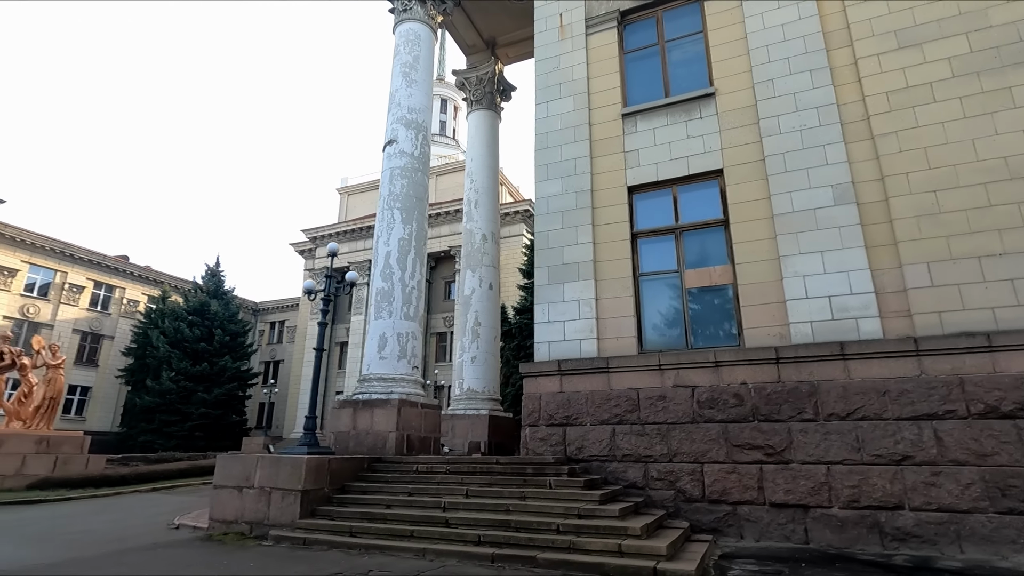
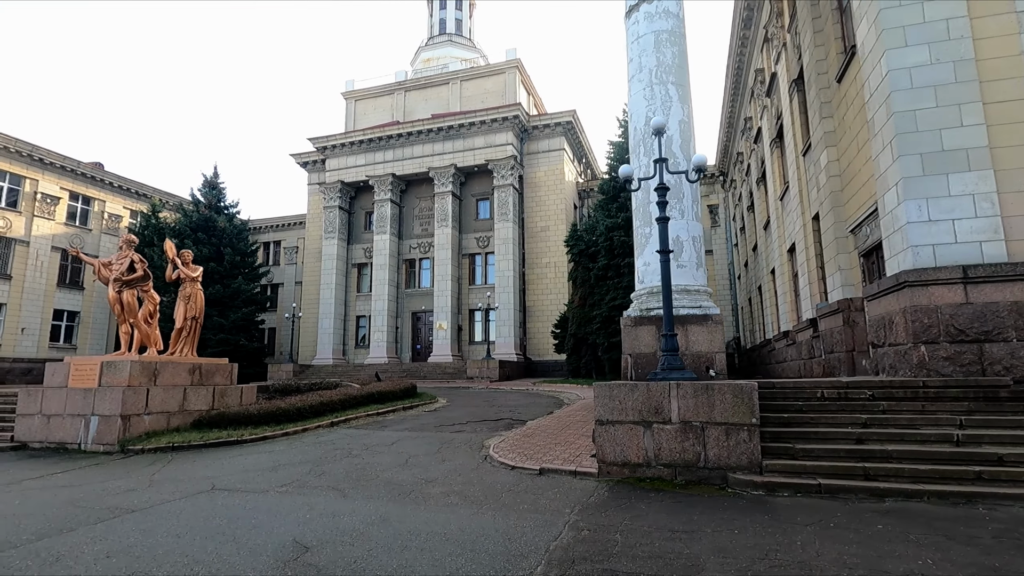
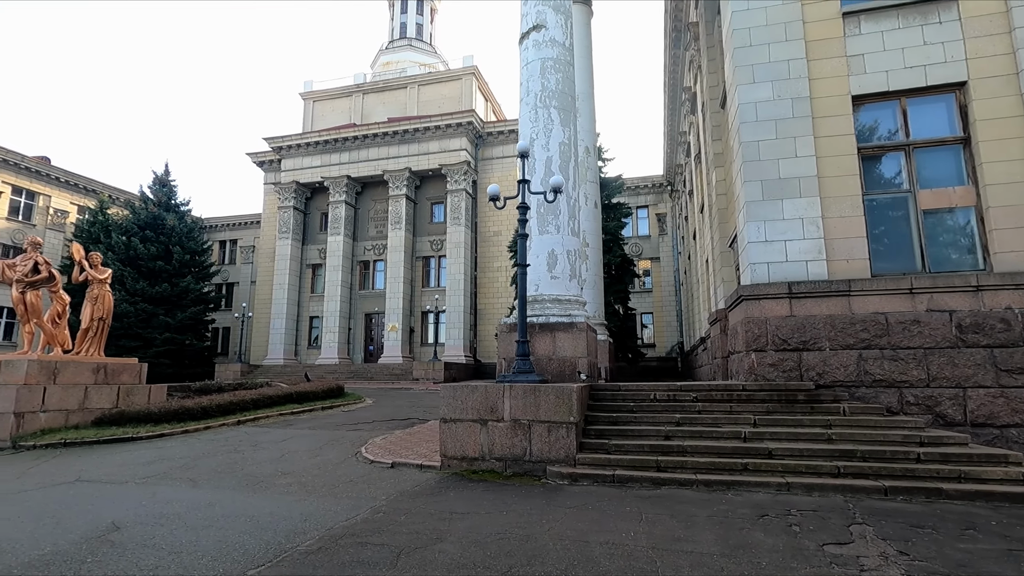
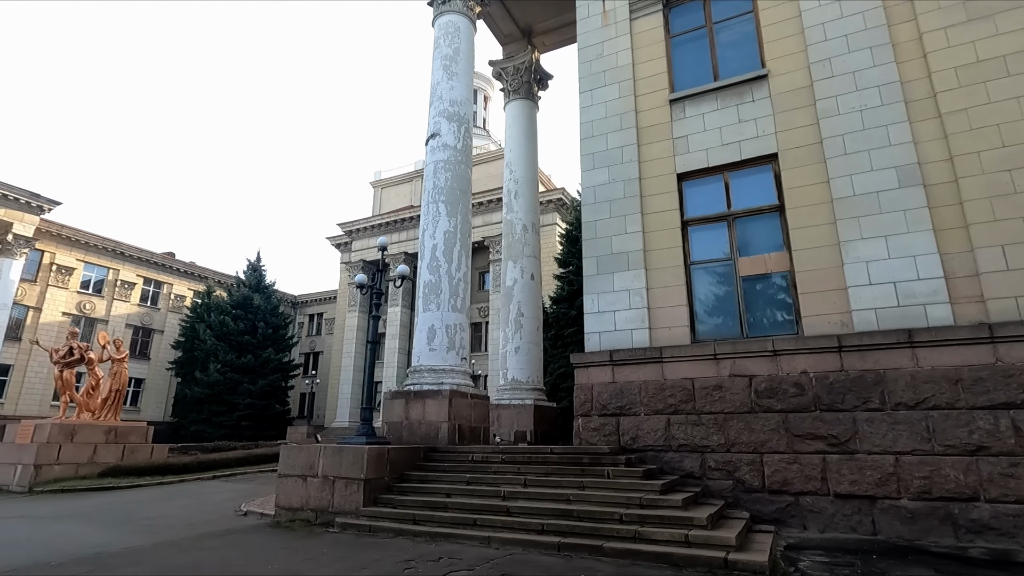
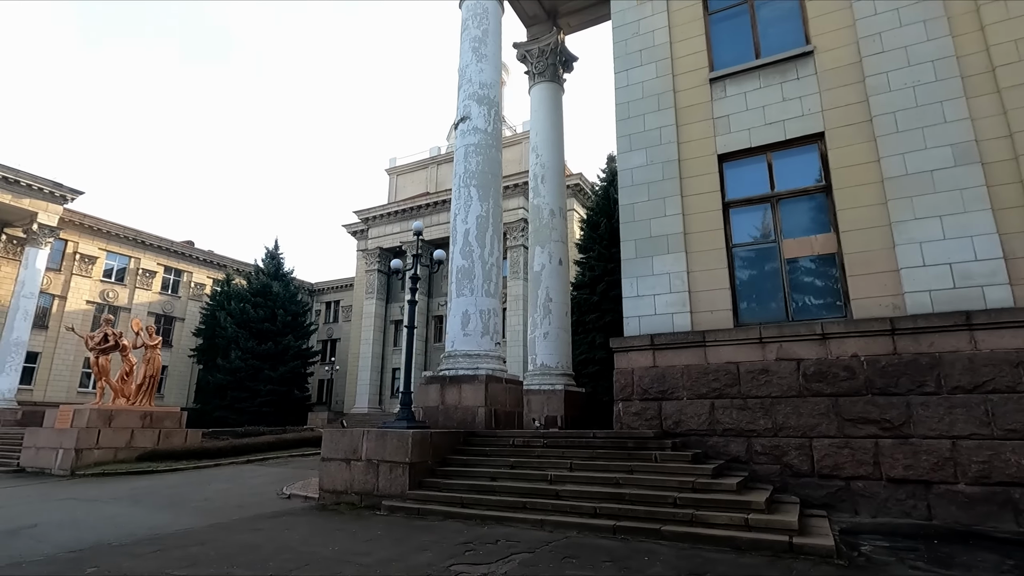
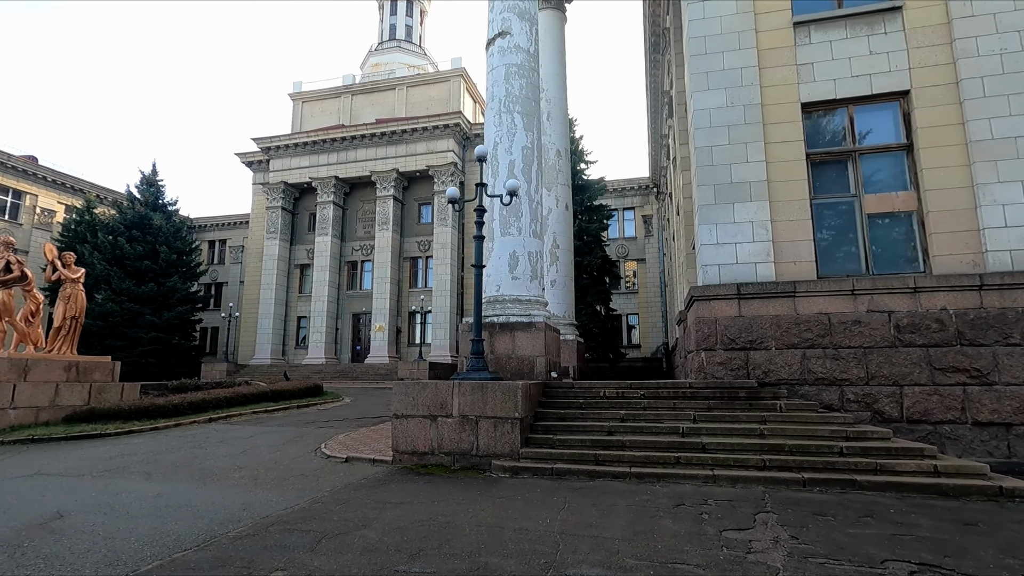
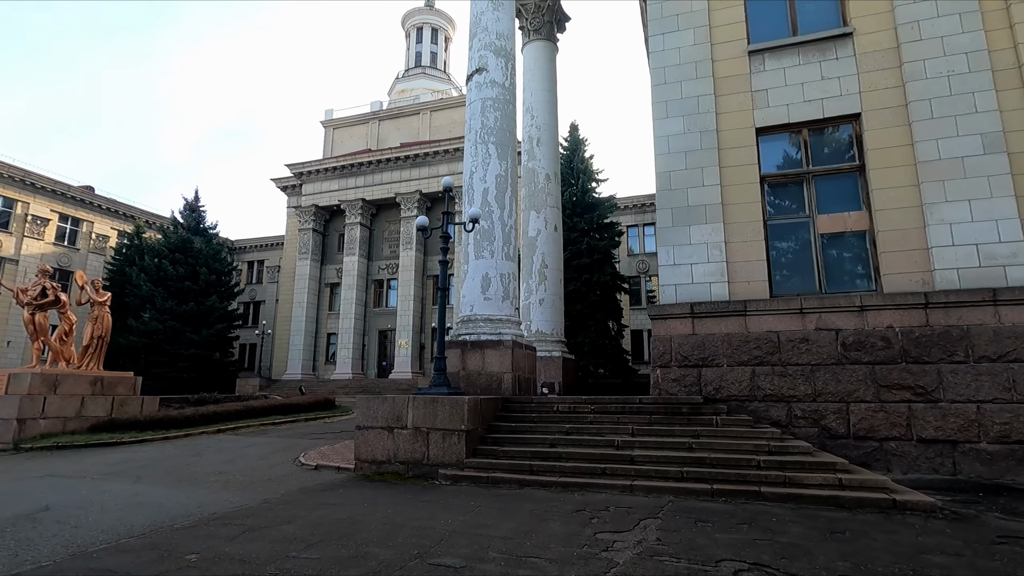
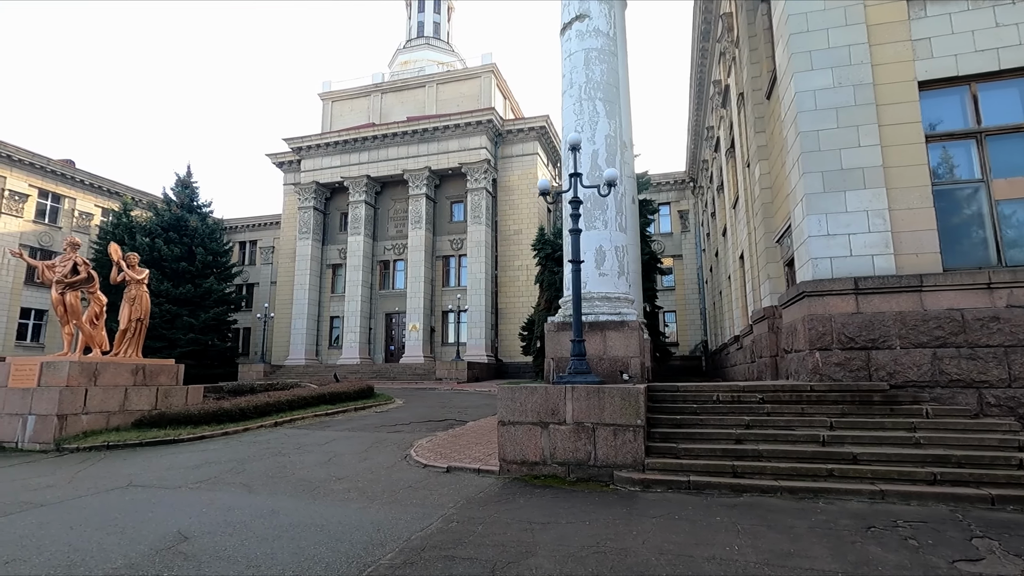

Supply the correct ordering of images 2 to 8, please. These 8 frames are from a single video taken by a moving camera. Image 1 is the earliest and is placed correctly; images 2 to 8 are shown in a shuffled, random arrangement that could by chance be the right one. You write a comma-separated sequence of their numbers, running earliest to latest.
4, 5, 7, 6, 3, 8, 2
